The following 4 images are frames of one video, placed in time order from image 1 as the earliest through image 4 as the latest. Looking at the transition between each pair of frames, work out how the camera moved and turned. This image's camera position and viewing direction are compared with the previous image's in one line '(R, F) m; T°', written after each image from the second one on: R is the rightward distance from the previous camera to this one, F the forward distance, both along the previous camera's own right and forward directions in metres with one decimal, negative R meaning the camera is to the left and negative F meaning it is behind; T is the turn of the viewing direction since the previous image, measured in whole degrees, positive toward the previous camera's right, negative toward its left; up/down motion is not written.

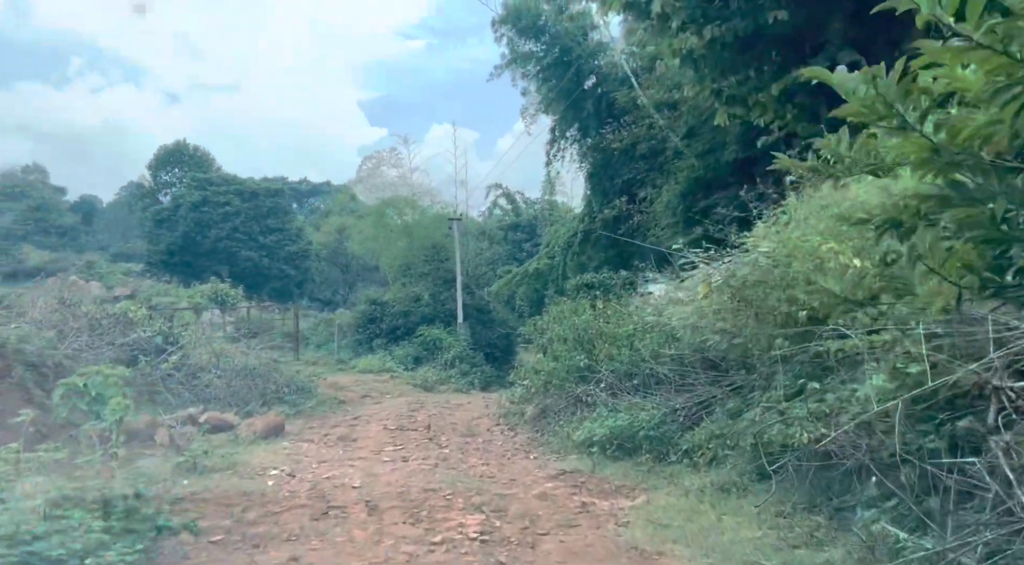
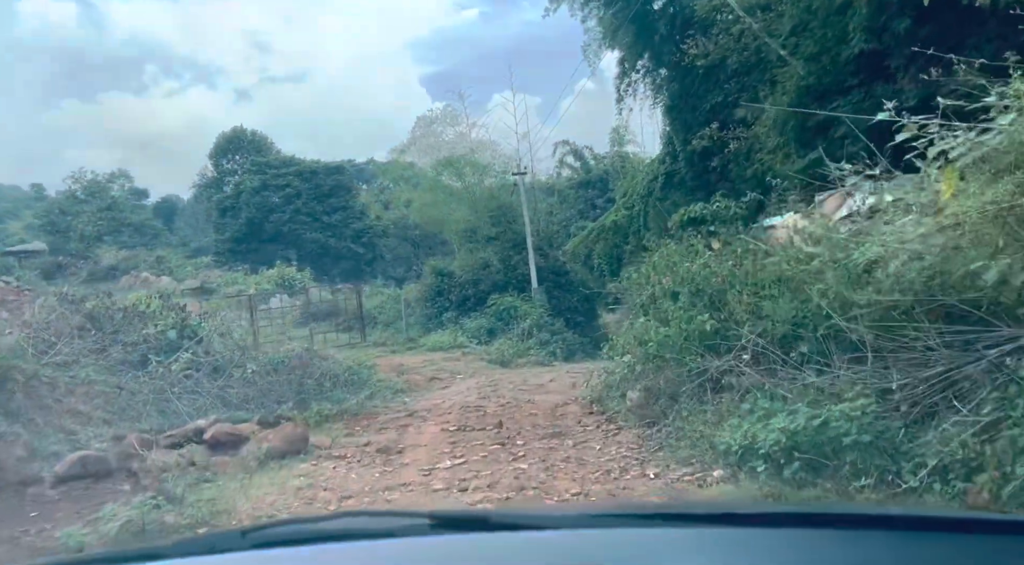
(-0.1, +2.6) m; -6°
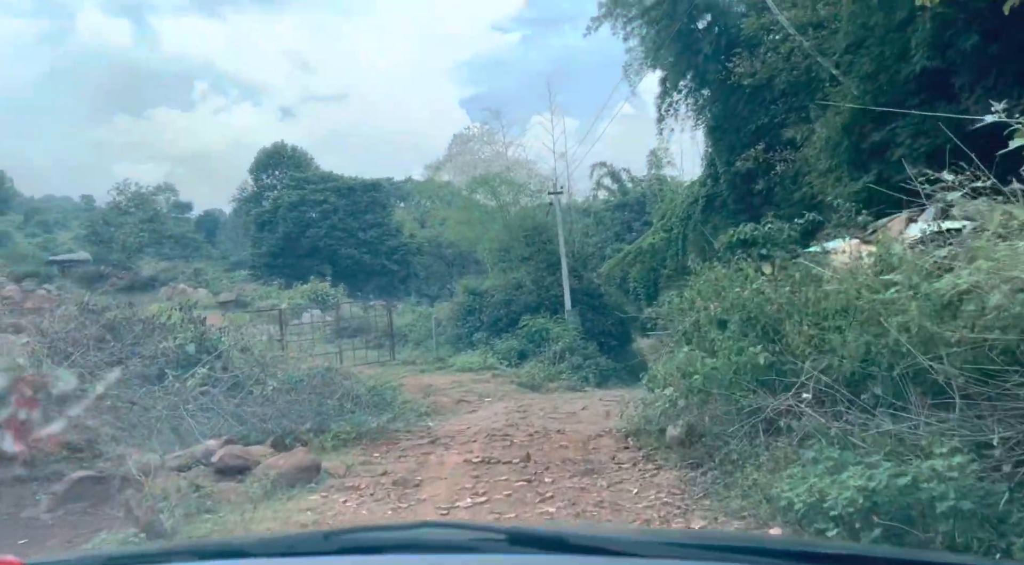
(0.0, +0.5) m; -3°
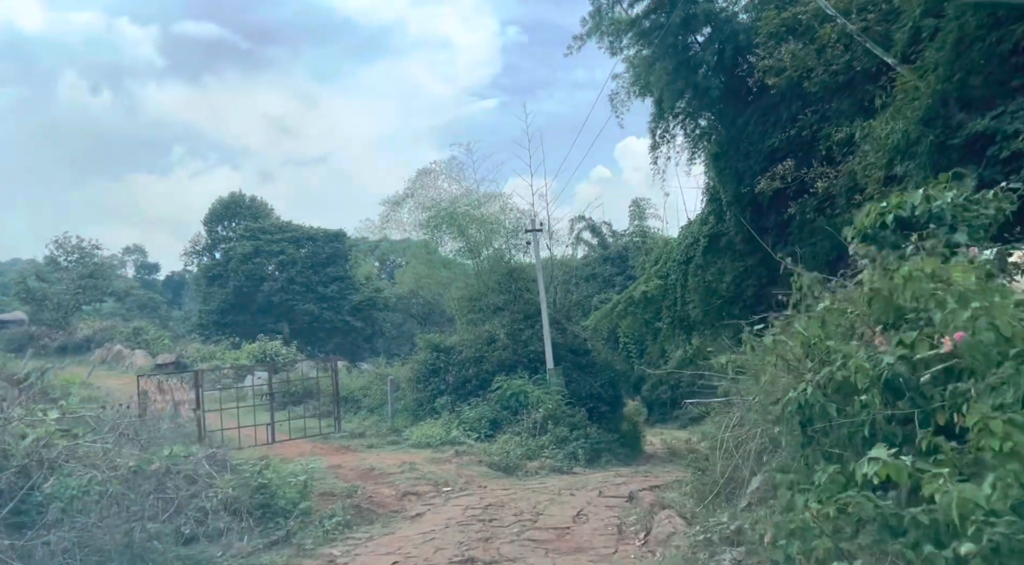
(+0.2, +3.8) m; +2°
